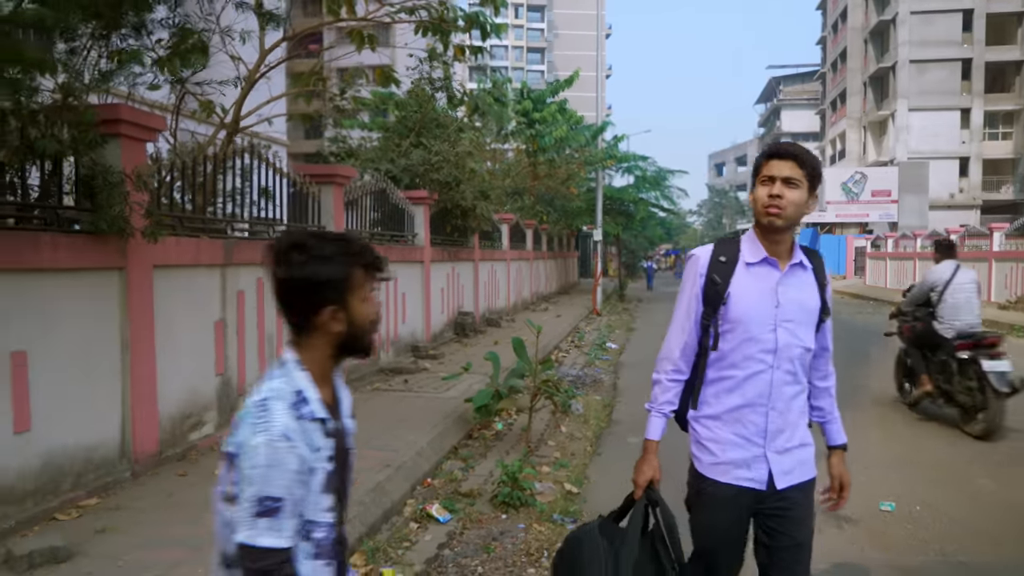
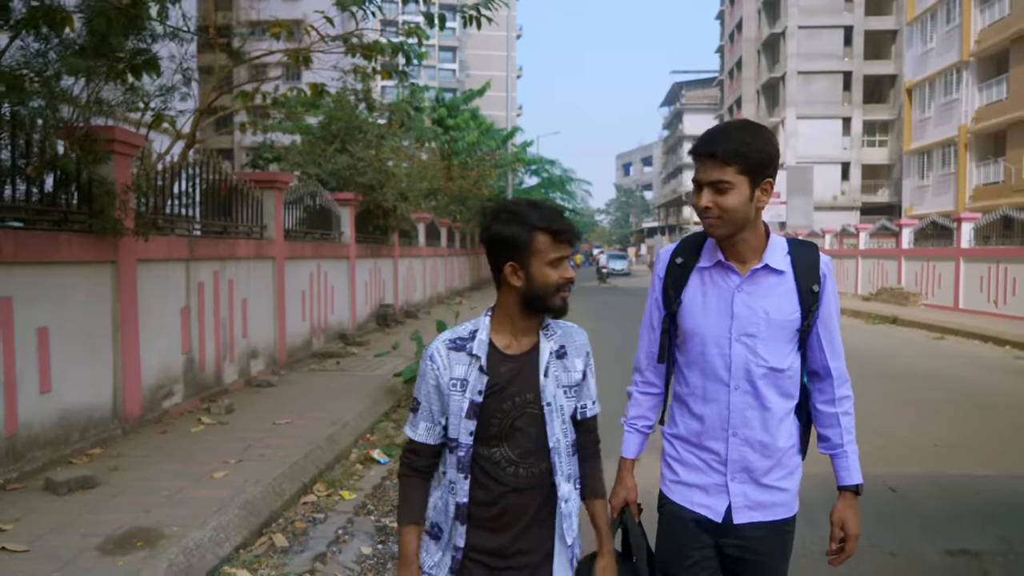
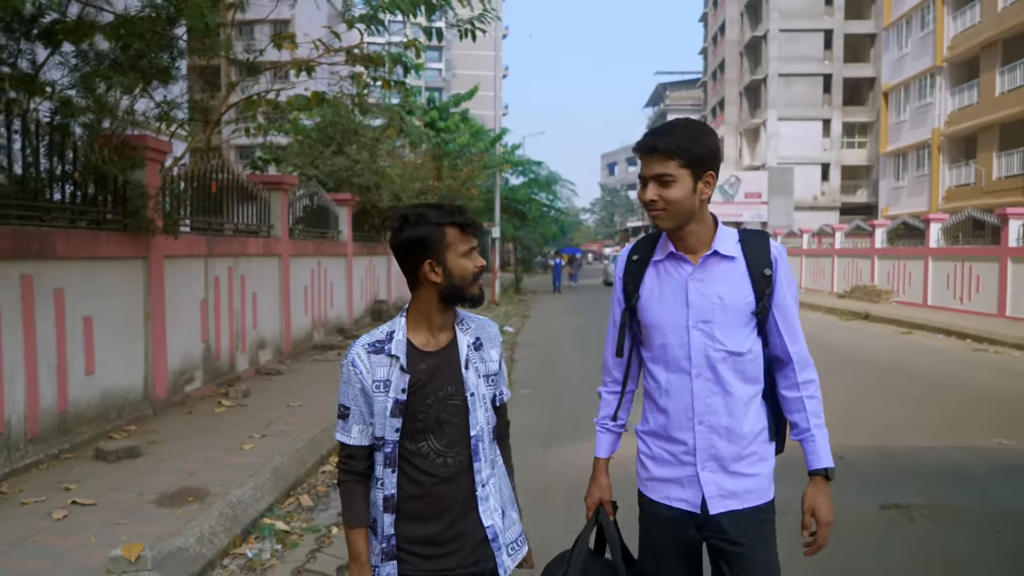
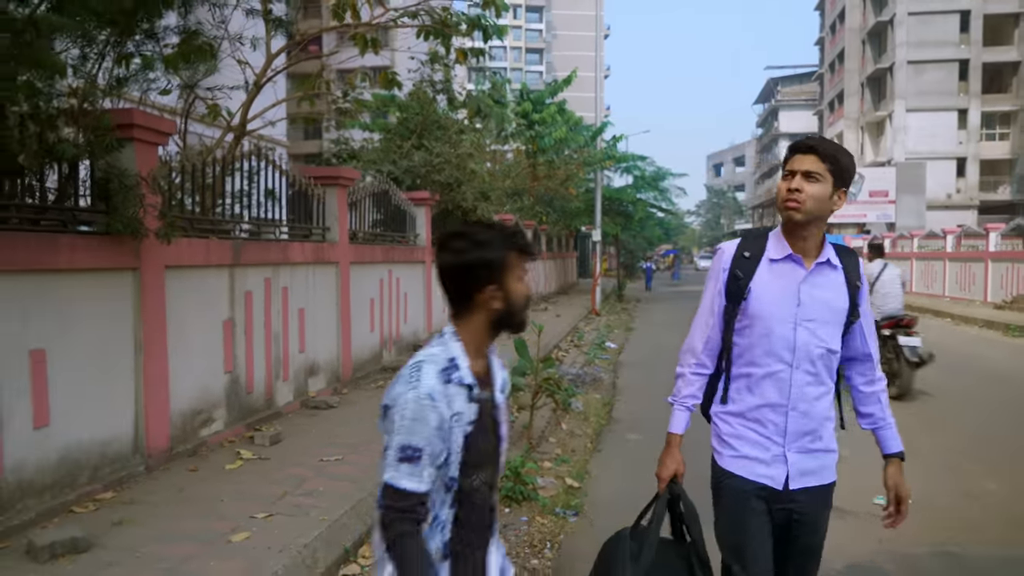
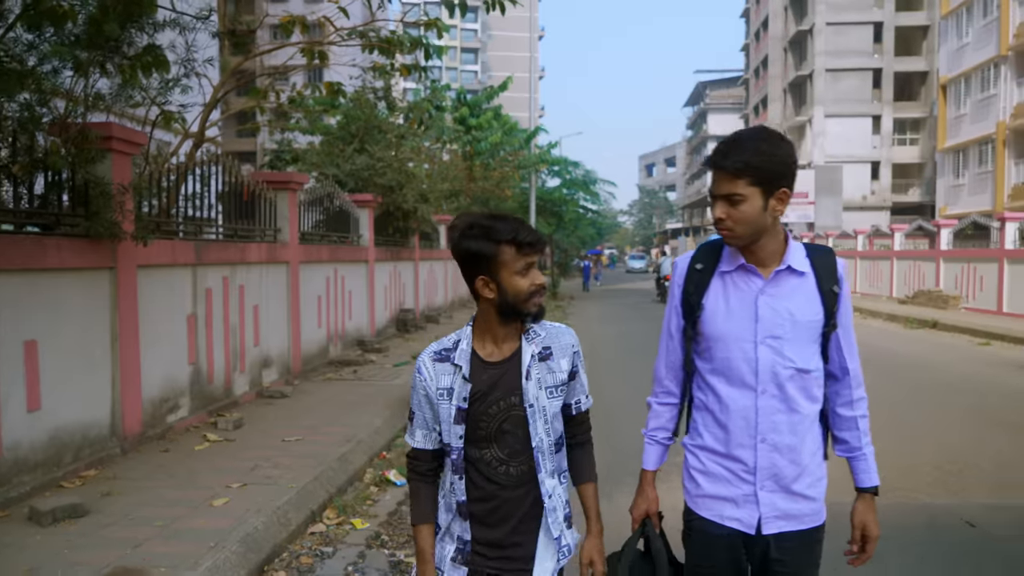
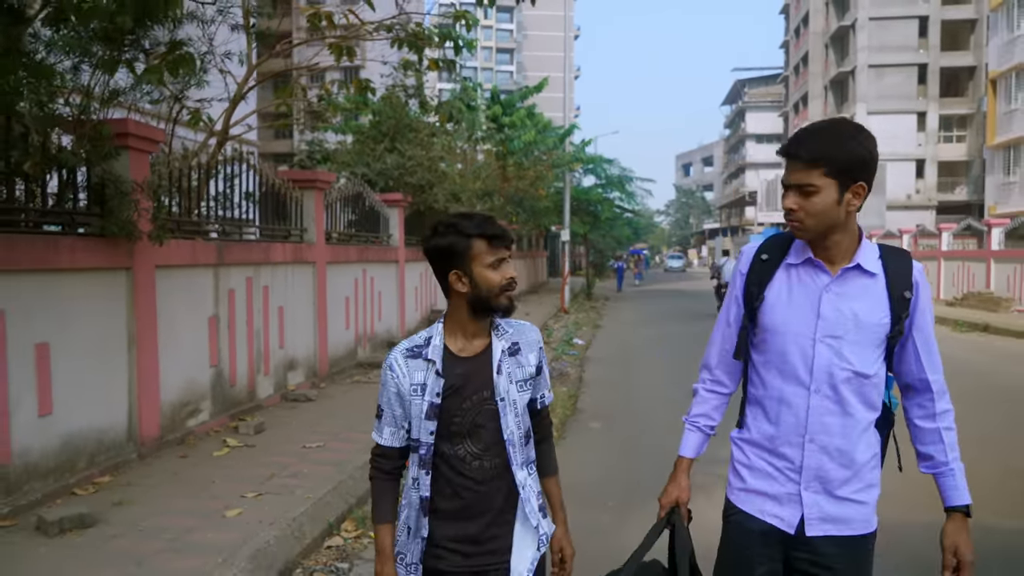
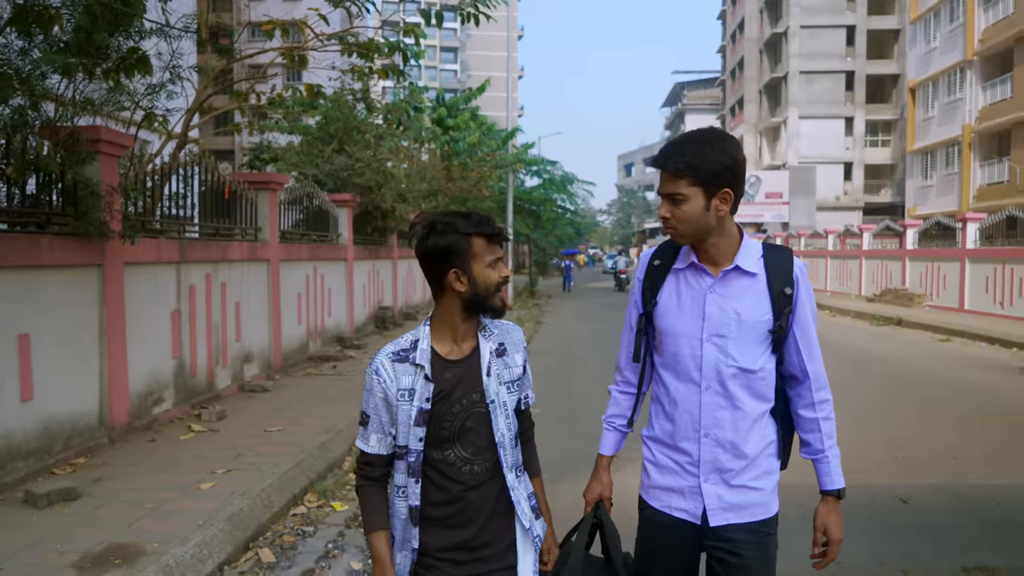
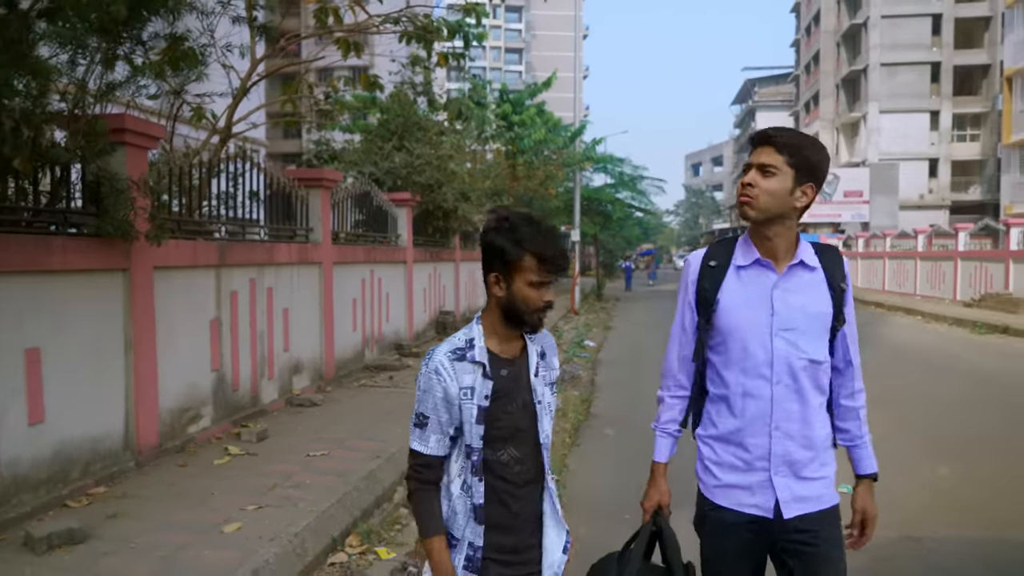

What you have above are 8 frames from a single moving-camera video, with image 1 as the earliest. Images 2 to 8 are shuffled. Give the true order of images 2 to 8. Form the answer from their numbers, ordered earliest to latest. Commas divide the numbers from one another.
4, 8, 6, 5, 7, 2, 3
